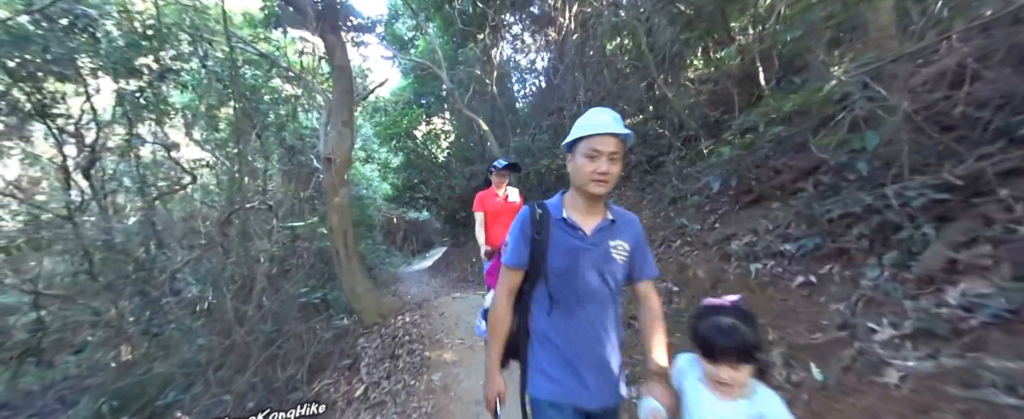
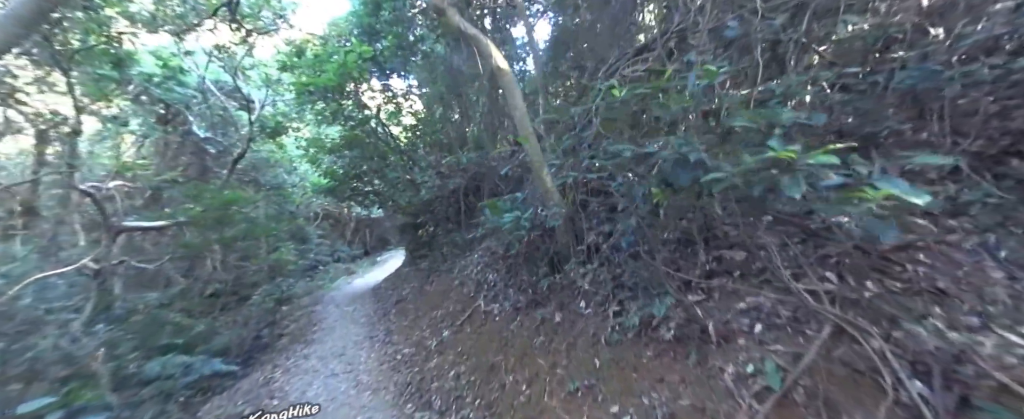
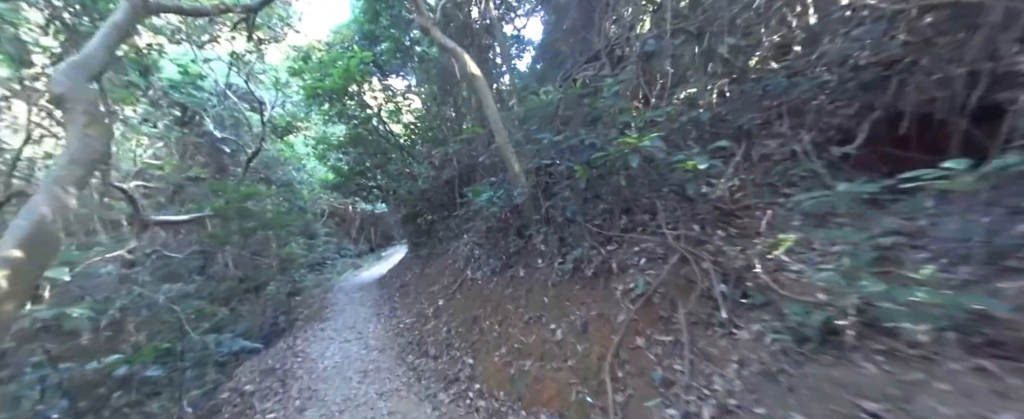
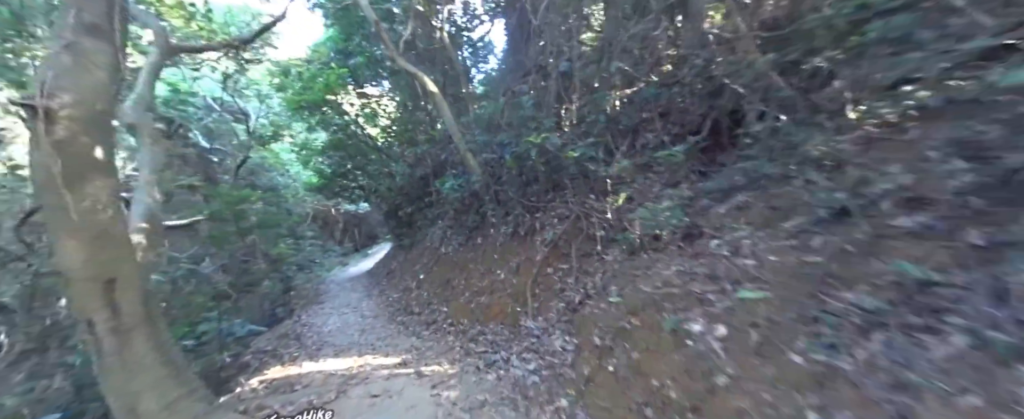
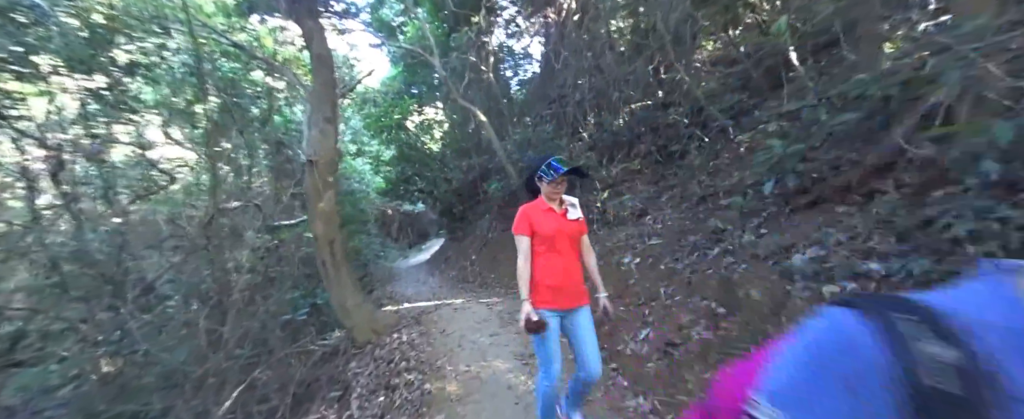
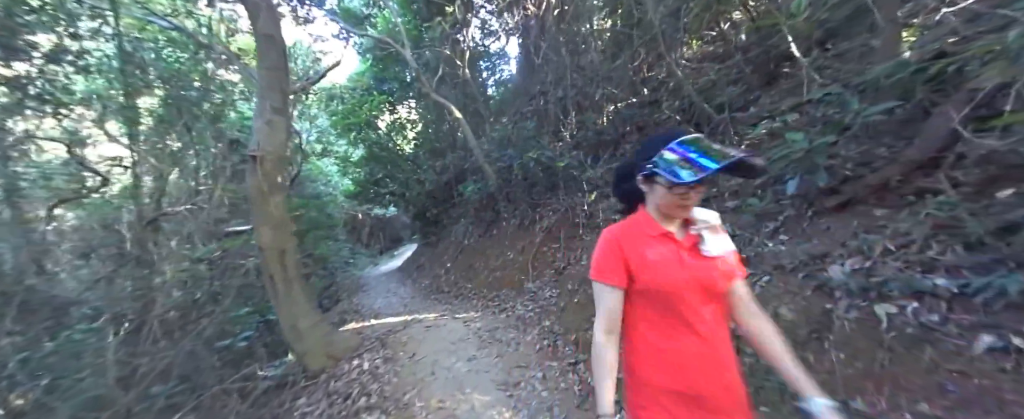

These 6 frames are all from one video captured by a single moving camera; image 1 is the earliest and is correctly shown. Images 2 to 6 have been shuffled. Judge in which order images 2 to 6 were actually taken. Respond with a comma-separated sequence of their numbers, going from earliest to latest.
5, 6, 4, 3, 2
